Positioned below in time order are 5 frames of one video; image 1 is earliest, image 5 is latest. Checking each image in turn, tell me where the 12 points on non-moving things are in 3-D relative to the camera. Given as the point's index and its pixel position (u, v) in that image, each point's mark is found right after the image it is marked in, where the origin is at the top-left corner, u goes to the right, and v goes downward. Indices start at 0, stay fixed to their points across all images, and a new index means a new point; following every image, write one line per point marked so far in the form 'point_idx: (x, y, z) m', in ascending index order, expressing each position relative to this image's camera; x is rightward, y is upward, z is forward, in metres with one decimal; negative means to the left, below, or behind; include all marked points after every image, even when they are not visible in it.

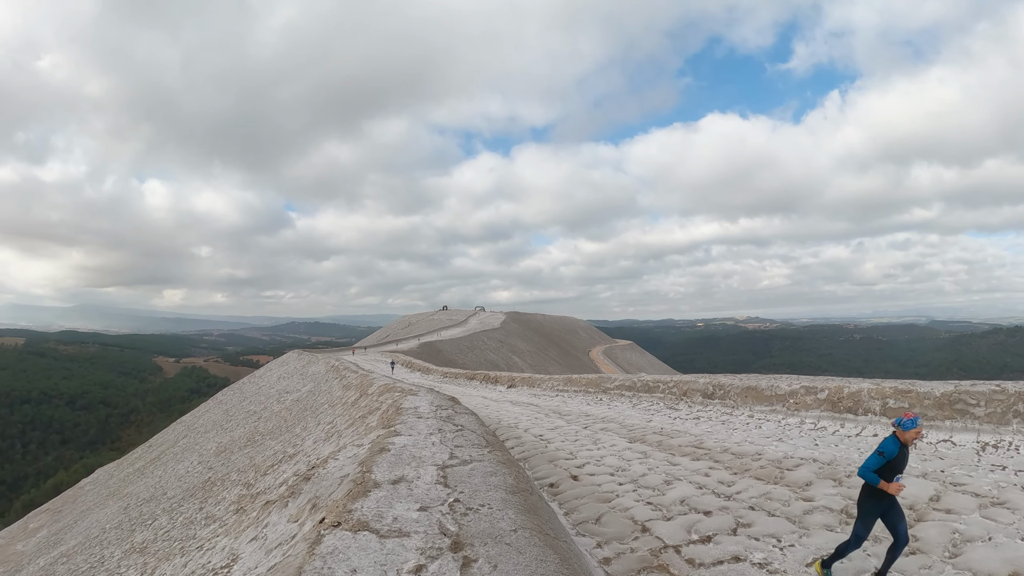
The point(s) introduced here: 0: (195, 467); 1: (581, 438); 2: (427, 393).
0: (-12.2, -6.8, +18.5) m
1: (+1.1, -2.3, +7.4) m
2: (-1.3, -1.6, +7.3) m
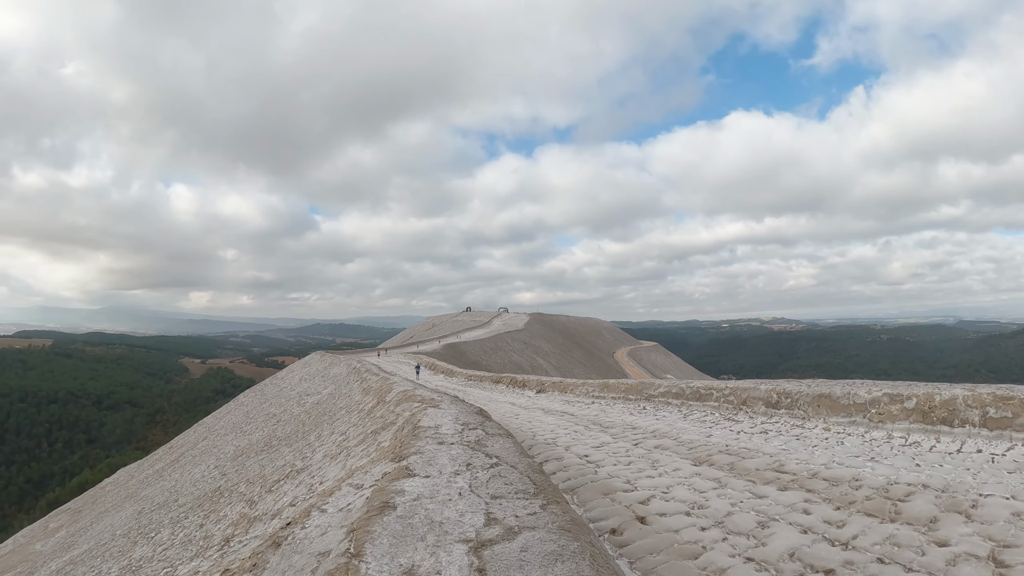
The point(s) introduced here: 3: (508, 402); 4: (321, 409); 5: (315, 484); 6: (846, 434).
0: (-11.1, -6.8, +17.8) m
1: (+1.6, -2.2, +6.1) m
2: (-0.8, -1.5, +6.2) m
3: (-0.2, -2.8, +11.9) m
4: (-7.3, -4.6, +18.4) m
5: (-2.3, -2.3, +5.6) m
6: (+5.8, -2.5, +8.3) m
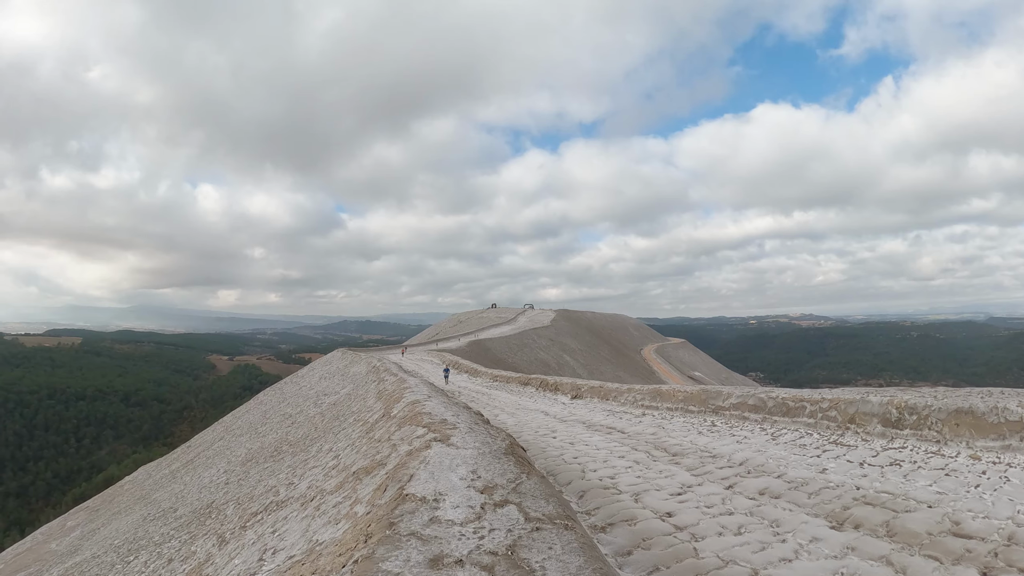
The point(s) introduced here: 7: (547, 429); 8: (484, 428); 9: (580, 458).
0: (-10.1, -6.5, +16.5) m
1: (+2.0, -2.0, +4.1) m
2: (-0.4, -1.3, +4.3) m
3: (+0.6, -2.6, +10.0) m
4: (-6.2, -4.4, +16.8) m
5: (-1.9, -2.1, +3.7) m
6: (+6.3, -2.3, +6.1) m
7: (+0.6, -2.3, +7.8) m
8: (-0.3, -1.4, +4.9) m
9: (+0.8, -2.0, +5.7) m
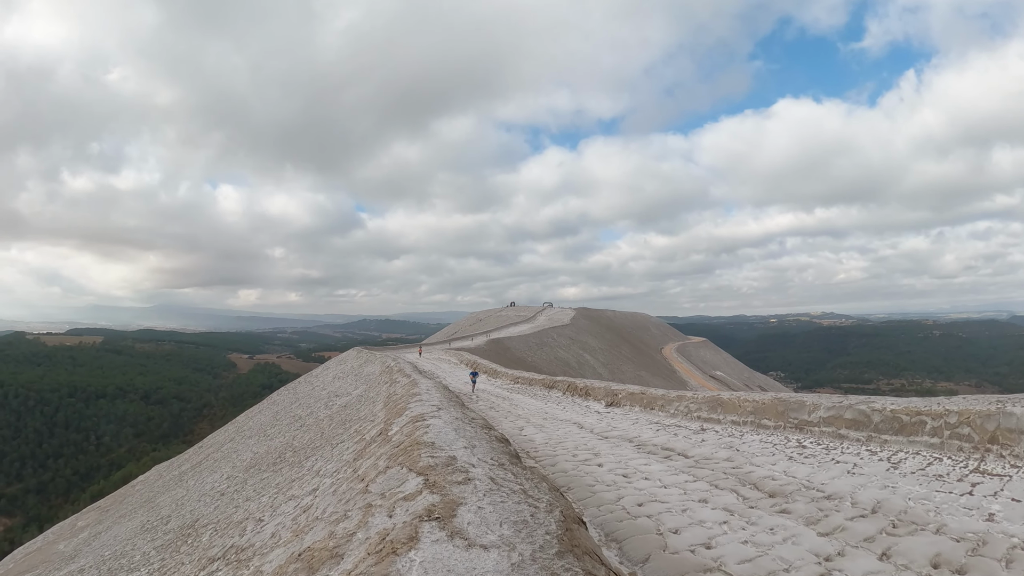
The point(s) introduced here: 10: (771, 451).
0: (-9.3, -6.3, +15.2) m
1: (+2.2, -1.7, +2.4) m
2: (-0.1, -1.1, +2.6) m
3: (+1.0, -2.3, +8.3) m
4: (-5.5, -4.1, +15.4) m
5: (-1.7, -1.9, +2.2) m
6: (+6.7, -2.0, +4.2) m
7: (+1.0, -2.1, +6.1) m
8: (0.0, -1.2, +3.2) m
9: (+1.1, -1.8, +4.0) m
10: (+3.4, -2.1, +6.4) m
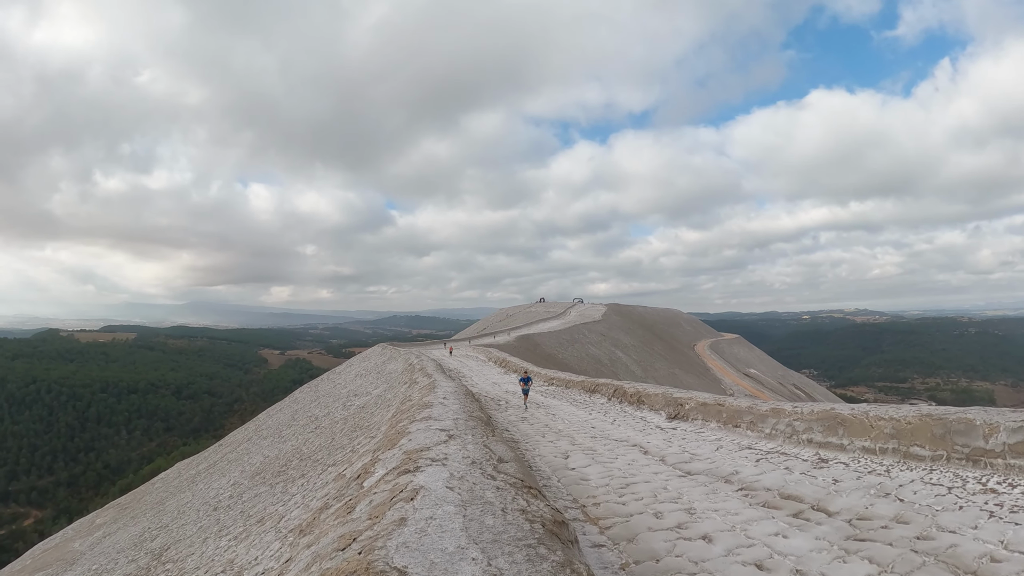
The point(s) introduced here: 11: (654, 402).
0: (-8.3, -6.0, +13.8) m
1: (+2.4, -1.5, +0.2) m
2: (+0.1, -0.8, +0.6) m
3: (+1.6, -2.0, +6.2) m
4: (-4.5, -3.8, +13.7) m
5: (-1.5, -1.6, +0.3) m
6: (+6.9, -1.8, +1.8) m
7: (+1.4, -1.8, +4.0) m
8: (+0.2, -1.0, +1.2) m
9: (+1.4, -1.5, +1.9) m
10: (+3.8, -1.8, +4.1) m
11: (+2.8, -2.2, +9.4) m
